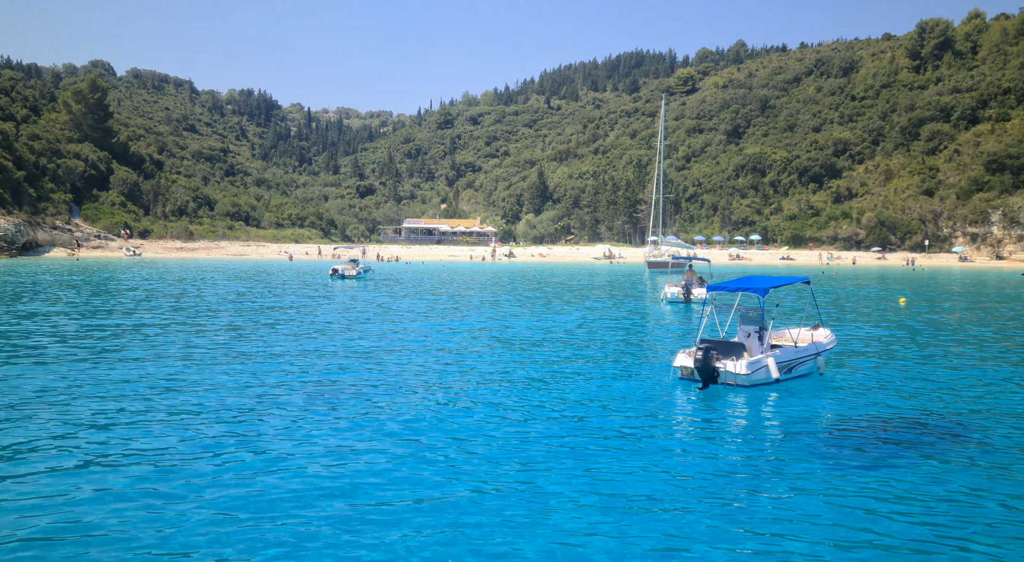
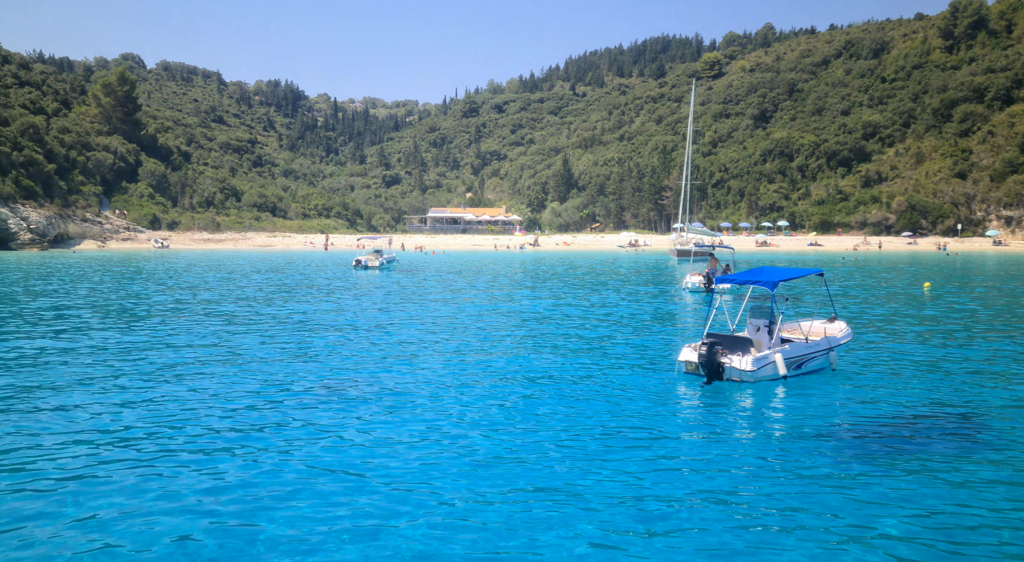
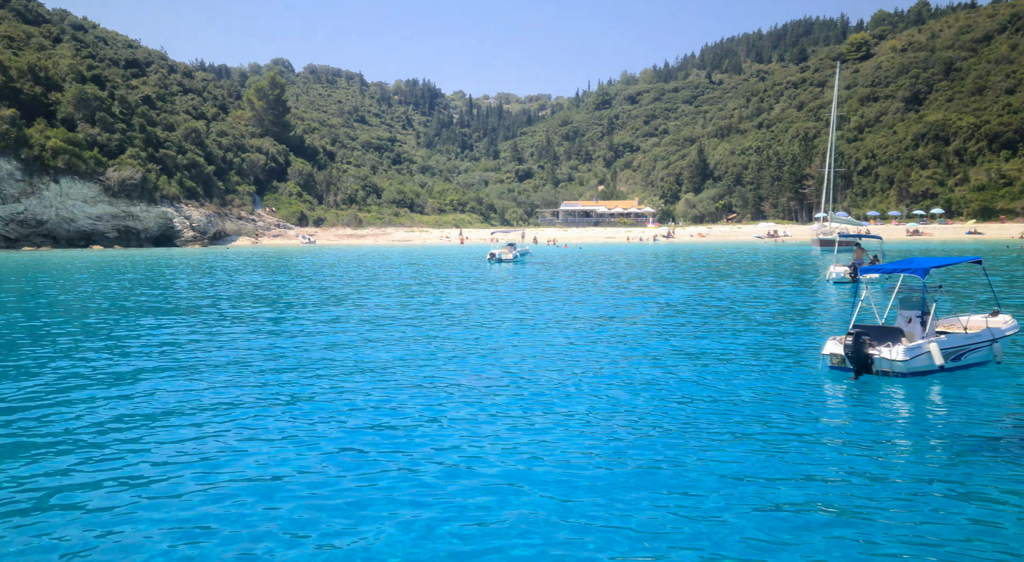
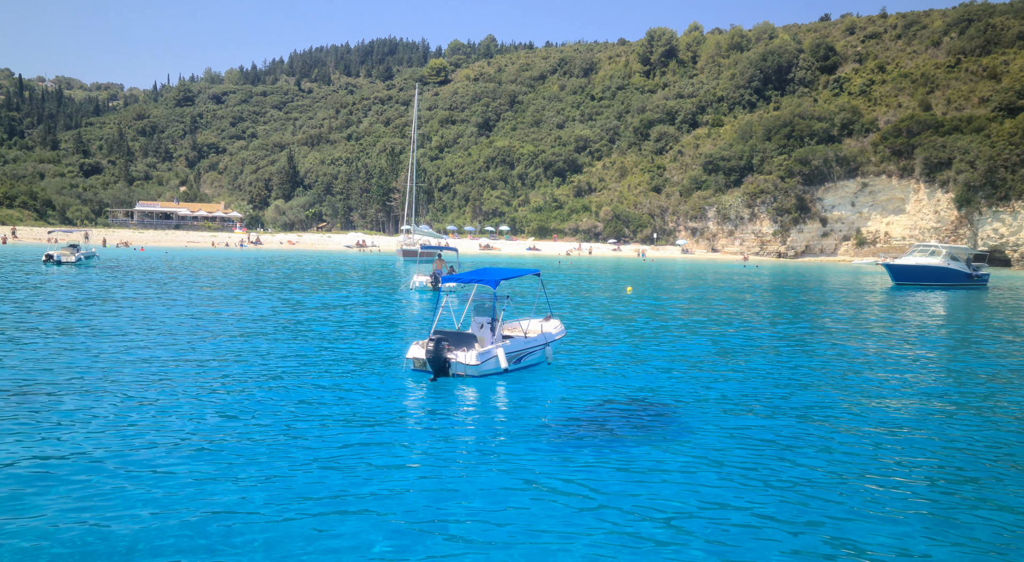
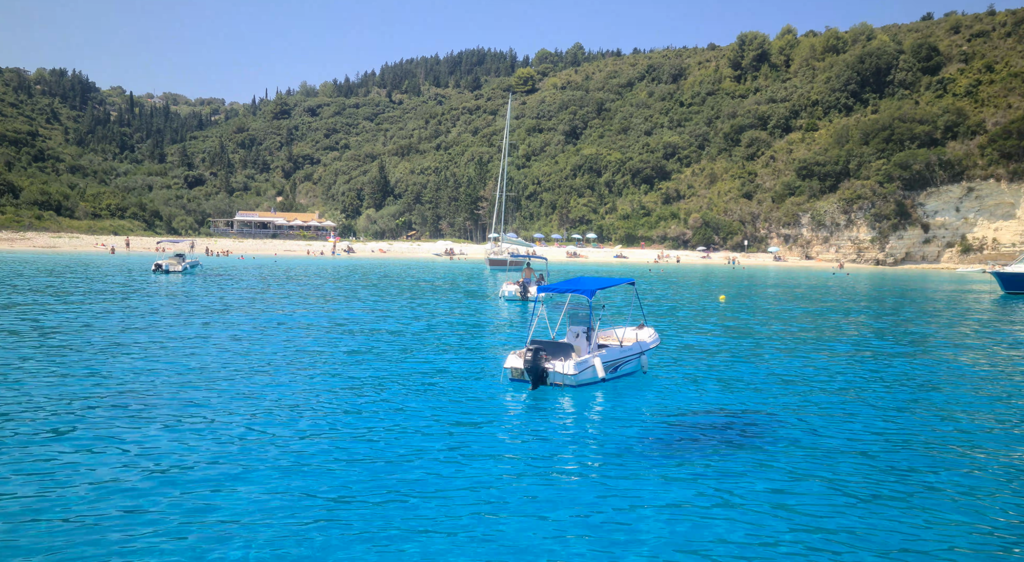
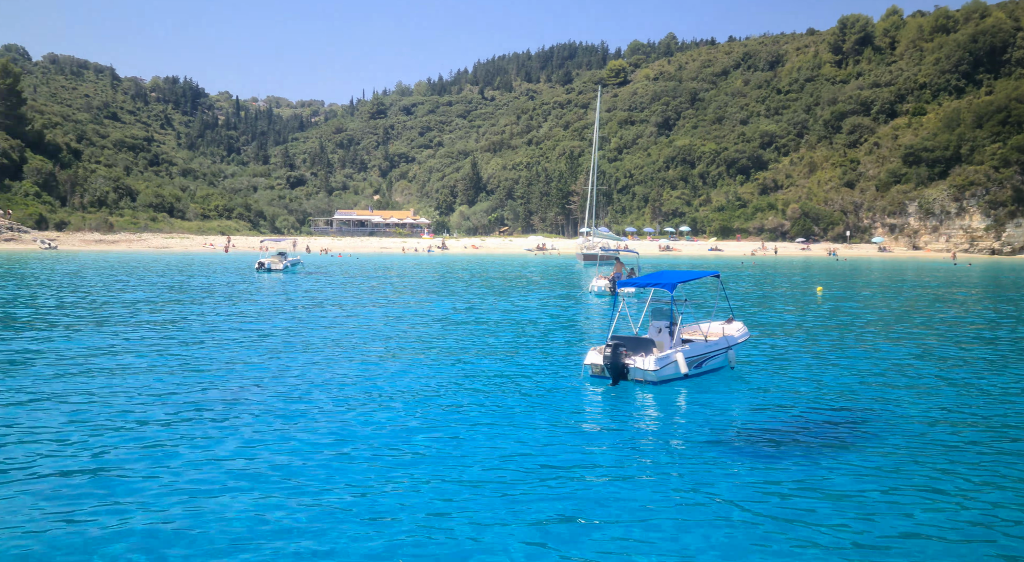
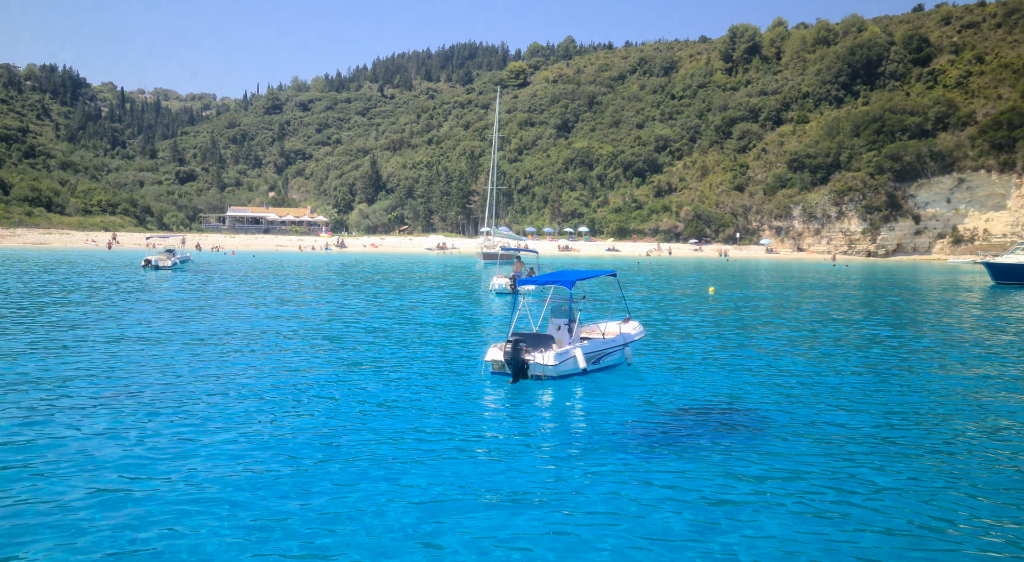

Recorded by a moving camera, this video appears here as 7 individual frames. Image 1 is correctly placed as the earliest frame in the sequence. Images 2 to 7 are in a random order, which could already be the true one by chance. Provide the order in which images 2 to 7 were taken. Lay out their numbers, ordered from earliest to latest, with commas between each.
5, 4, 7, 6, 2, 3
